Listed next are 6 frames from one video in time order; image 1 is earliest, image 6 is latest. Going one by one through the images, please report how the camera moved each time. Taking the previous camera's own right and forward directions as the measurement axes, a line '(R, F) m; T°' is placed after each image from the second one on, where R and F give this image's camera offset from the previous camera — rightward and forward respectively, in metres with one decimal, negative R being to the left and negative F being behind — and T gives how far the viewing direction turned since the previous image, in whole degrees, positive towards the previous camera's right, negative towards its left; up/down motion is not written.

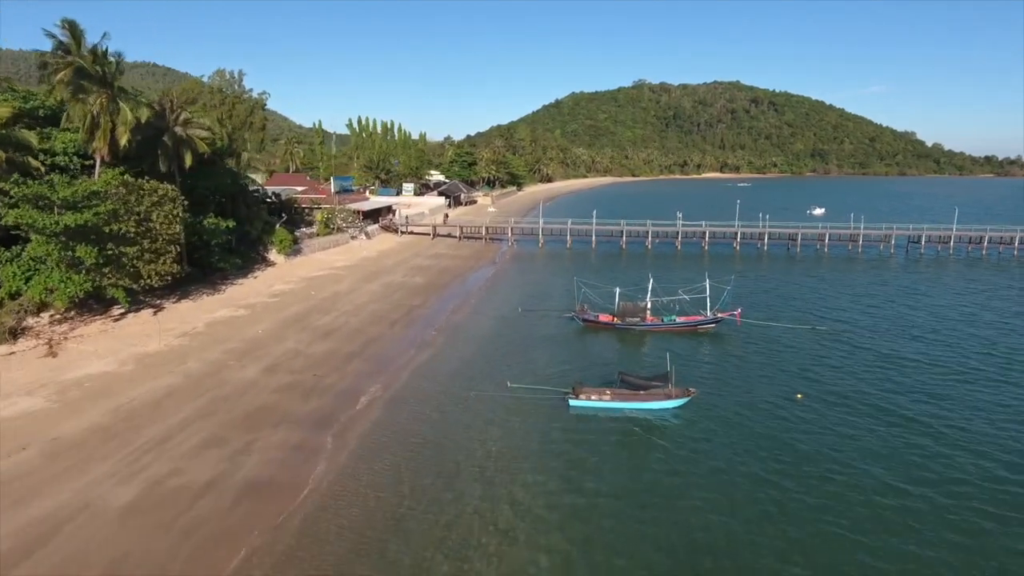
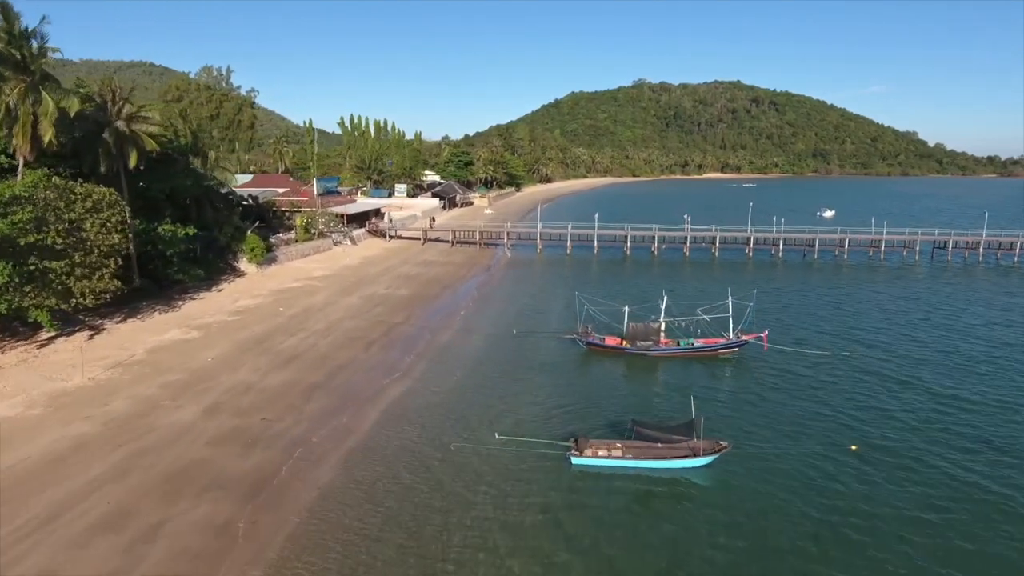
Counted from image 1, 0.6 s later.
(+0.3, +4.5) m; 0°
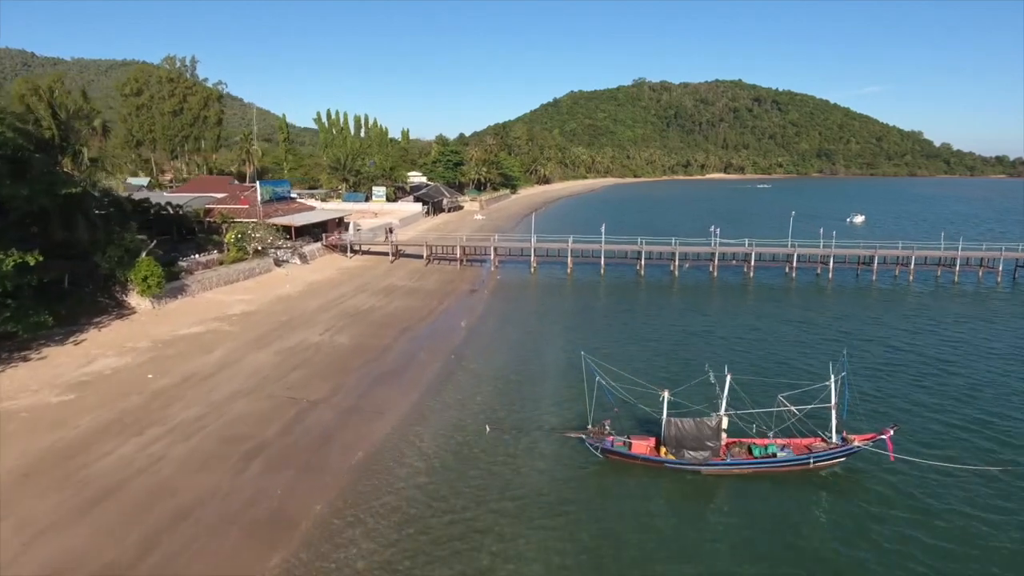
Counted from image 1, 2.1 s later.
(+0.9, +11.5) m; 0°
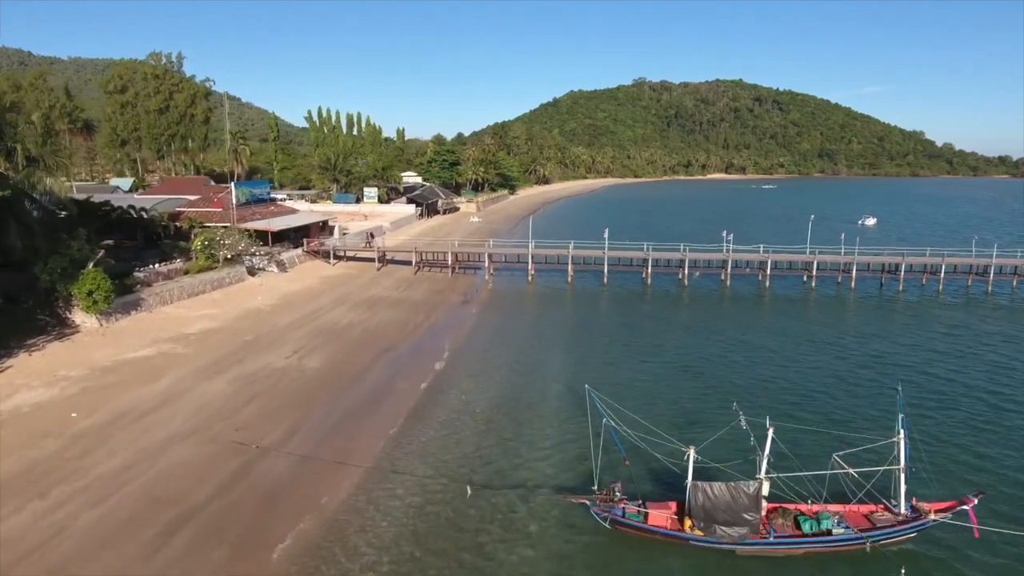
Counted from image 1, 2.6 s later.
(+0.3, +3.8) m; 0°
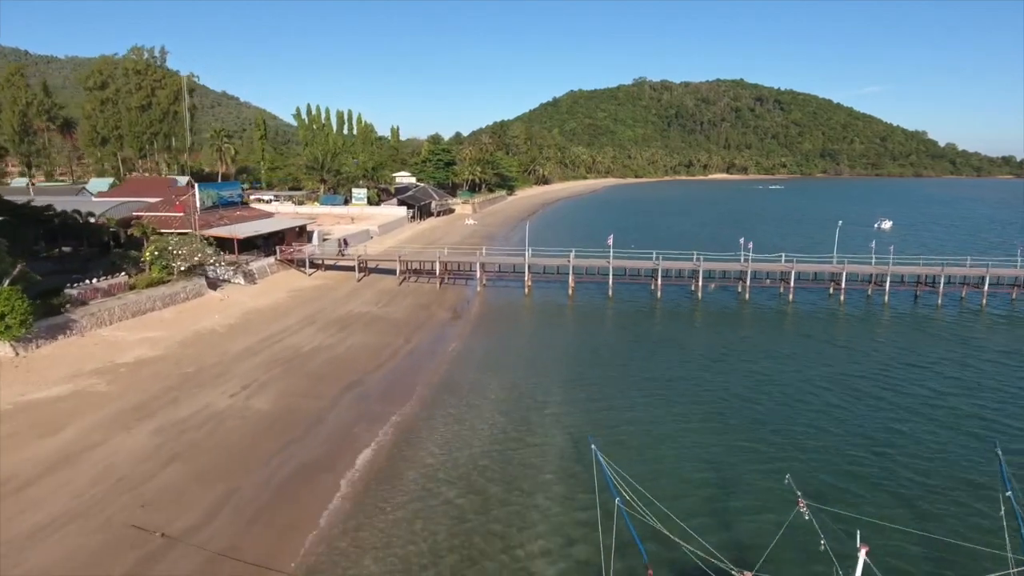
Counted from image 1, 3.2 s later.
(+0.4, +4.6) m; 0°
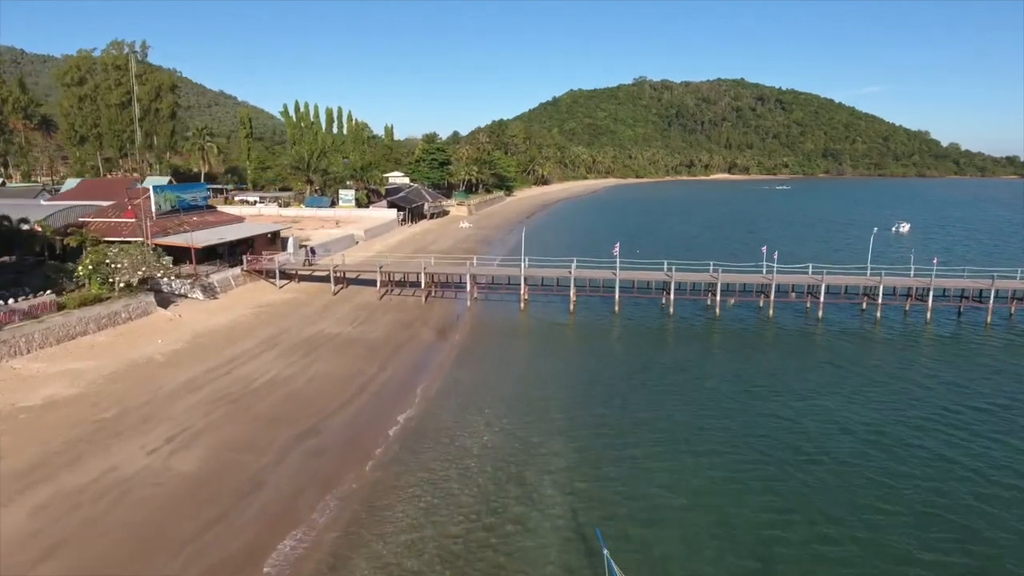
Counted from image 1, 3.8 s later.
(+0.3, +4.6) m; 0°
